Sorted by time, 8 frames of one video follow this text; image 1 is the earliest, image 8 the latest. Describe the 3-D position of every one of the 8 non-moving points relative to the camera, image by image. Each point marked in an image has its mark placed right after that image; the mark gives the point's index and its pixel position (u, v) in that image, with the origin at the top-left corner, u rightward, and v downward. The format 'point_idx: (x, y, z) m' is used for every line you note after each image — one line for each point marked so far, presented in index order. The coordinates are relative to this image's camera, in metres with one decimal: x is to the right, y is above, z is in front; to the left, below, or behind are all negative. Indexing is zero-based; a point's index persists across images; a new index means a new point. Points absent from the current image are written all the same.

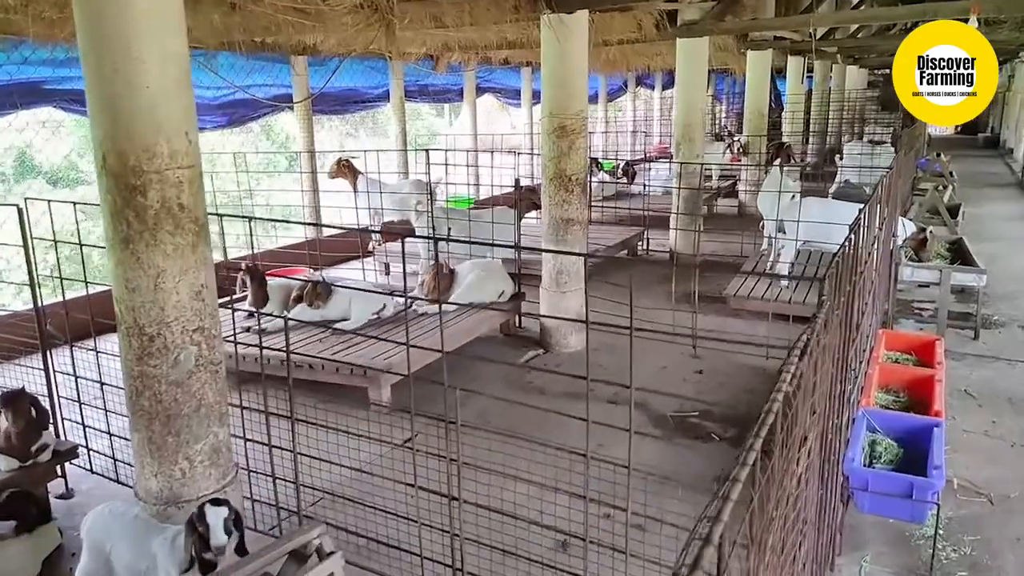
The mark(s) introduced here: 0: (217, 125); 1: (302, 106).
0: (-3.0, +1.7, +8.1) m
1: (-2.3, +2.0, +8.7) m
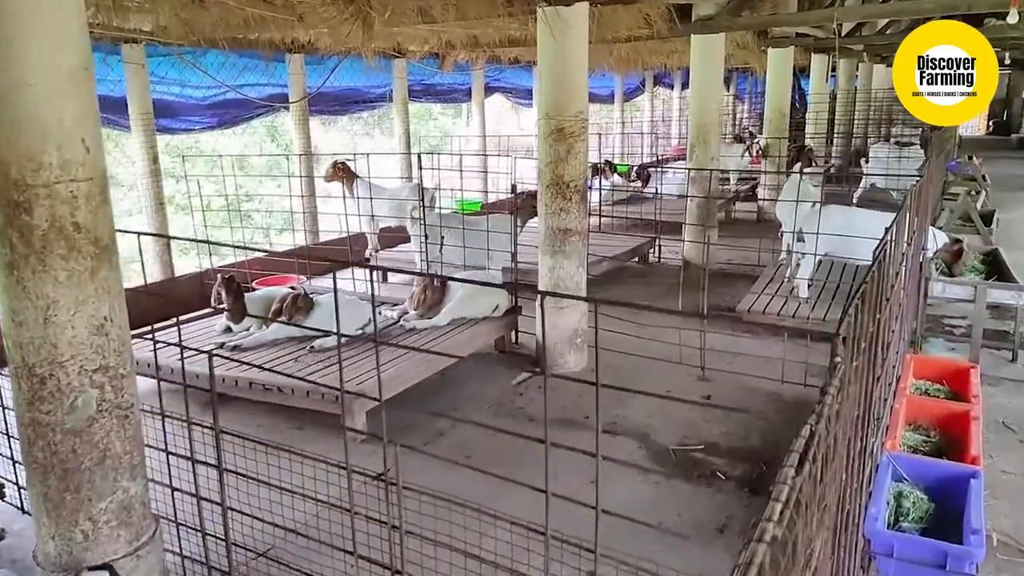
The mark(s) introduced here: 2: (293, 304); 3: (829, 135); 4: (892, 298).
0: (-3.0, +1.6, +7.7) m
1: (-2.3, +1.9, +8.4) m
2: (-1.5, -0.1, +5.3) m
3: (+5.8, +2.8, +14.3) m
4: (+2.0, -0.1, +4.1) m
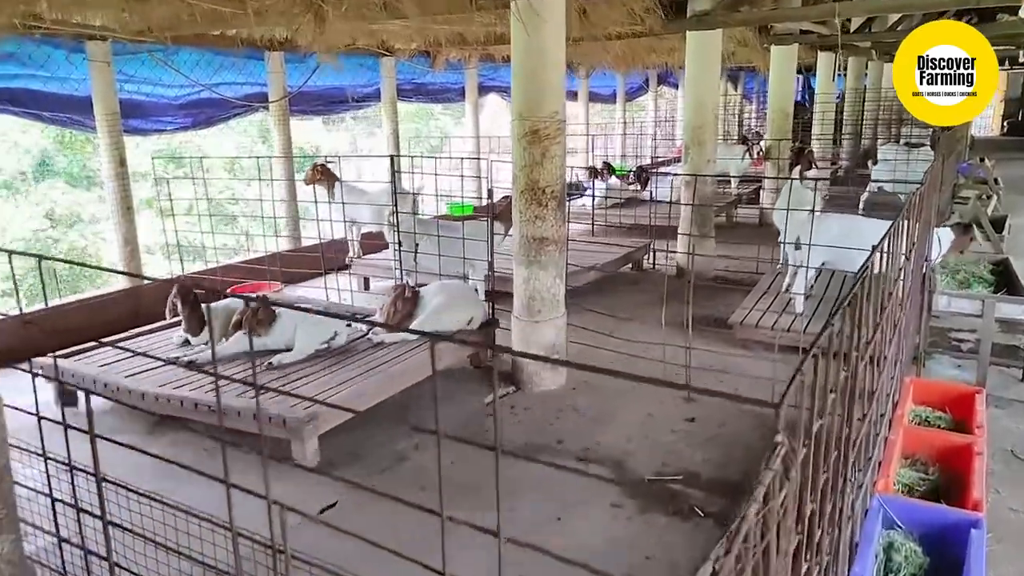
0: (-3.1, +1.5, +7.5) m
1: (-2.4, +1.9, +8.1) m
2: (-1.7, -0.2, +5.0) m
3: (+5.7, +2.7, +13.9) m
4: (+1.8, -0.1, +3.8) m
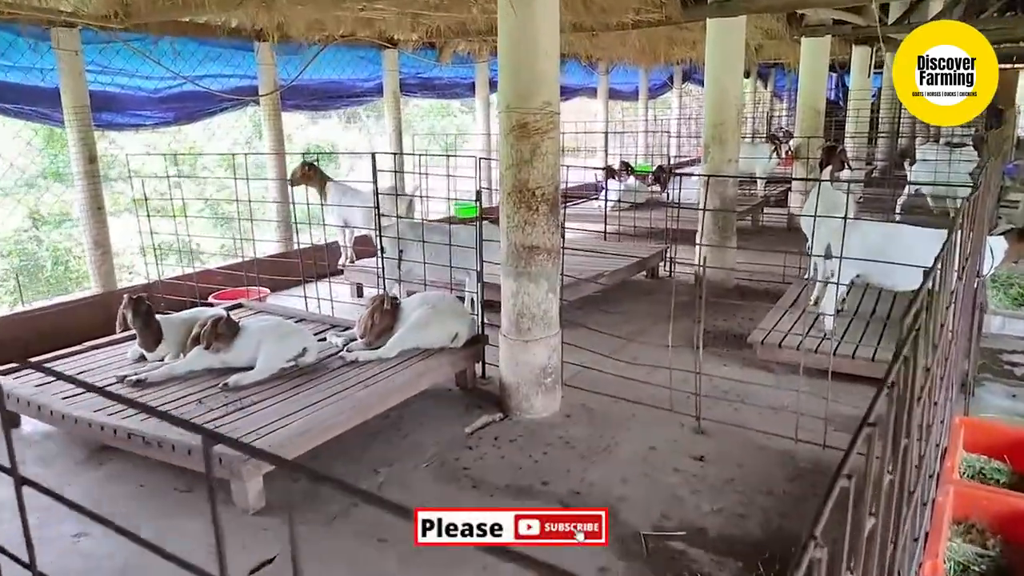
0: (-3.1, +1.5, +7.0) m
1: (-2.4, +1.8, +7.6) m
2: (-1.7, -0.2, +4.5) m
3: (+6.0, +2.6, +13.1) m
4: (+1.7, -0.2, +3.1) m
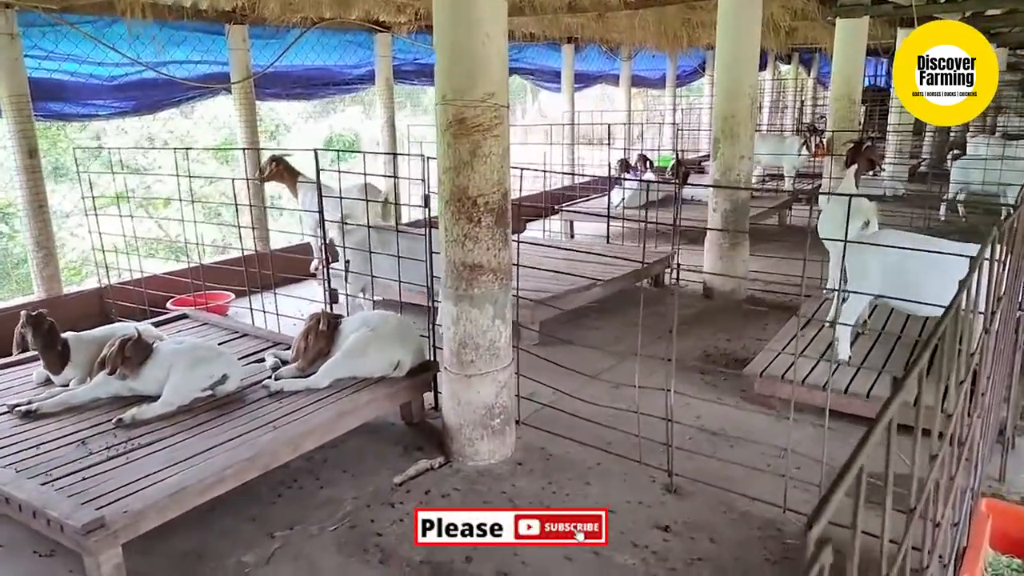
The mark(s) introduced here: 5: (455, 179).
0: (-3.2, +1.5, +6.5) m
1: (-2.4, +1.8, +7.0) m
2: (-2.0, -0.3, +3.9) m
3: (+6.2, +2.5, +12.0) m
4: (+1.3, -0.4, +2.4) m
5: (-0.2, +0.5, +3.5) m
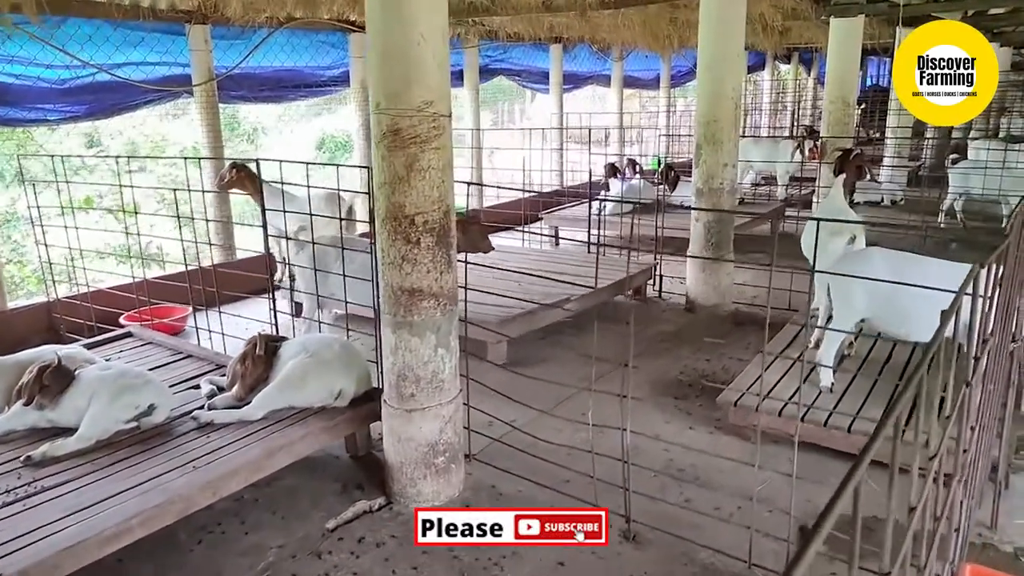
0: (-3.4, +1.4, +6.1) m
1: (-2.7, +1.7, +6.7) m
2: (-2.2, -0.4, +3.6) m
3: (+6.0, +2.4, +11.7) m
4: (+1.1, -0.5, +2.0) m
5: (-0.5, +0.4, +3.2) m
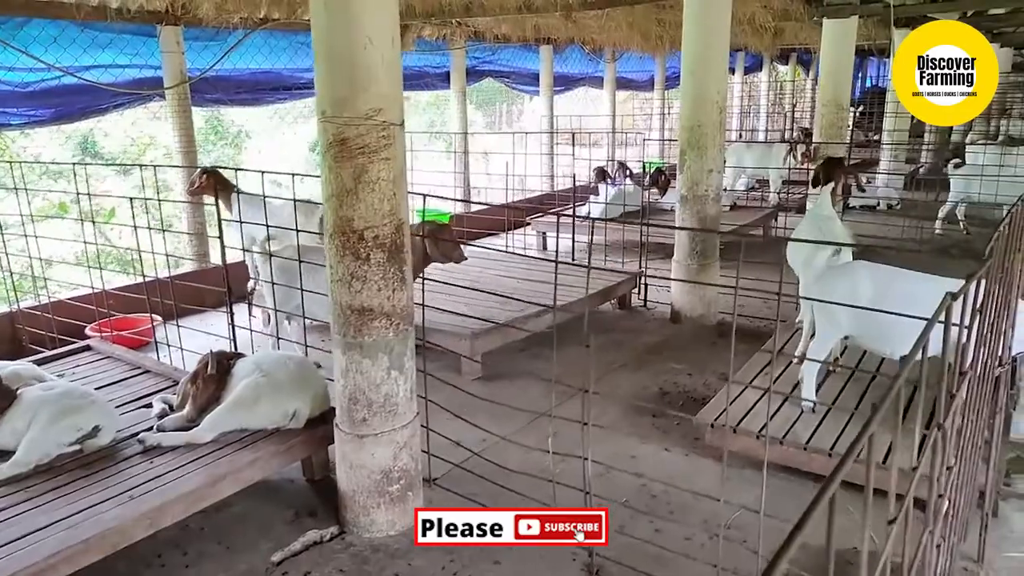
0: (-3.6, +1.3, +6.0) m
1: (-2.8, +1.6, +6.5) m
2: (-2.4, -0.5, +3.4) m
3: (+5.9, +2.3, +11.5) m
4: (+0.9, -0.6, +1.8) m
5: (-0.7, +0.3, +3.0) m
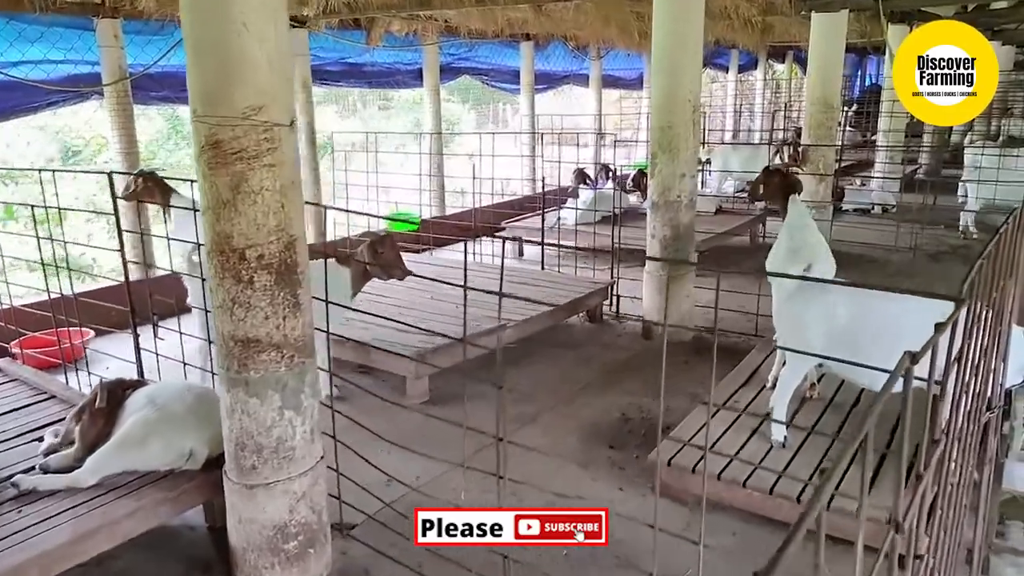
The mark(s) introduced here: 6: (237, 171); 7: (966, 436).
0: (-3.9, +1.2, +5.5) m
1: (-3.1, +1.5, +6.1) m
2: (-2.7, -0.6, +3.0) m
3: (+5.6, +2.2, +11.0) m
4: (+0.6, -0.7, +1.4) m
5: (-1.0, +0.2, +2.6) m
6: (-0.9, +0.4, +2.5) m
7: (+1.3, -0.4, +2.3) m
